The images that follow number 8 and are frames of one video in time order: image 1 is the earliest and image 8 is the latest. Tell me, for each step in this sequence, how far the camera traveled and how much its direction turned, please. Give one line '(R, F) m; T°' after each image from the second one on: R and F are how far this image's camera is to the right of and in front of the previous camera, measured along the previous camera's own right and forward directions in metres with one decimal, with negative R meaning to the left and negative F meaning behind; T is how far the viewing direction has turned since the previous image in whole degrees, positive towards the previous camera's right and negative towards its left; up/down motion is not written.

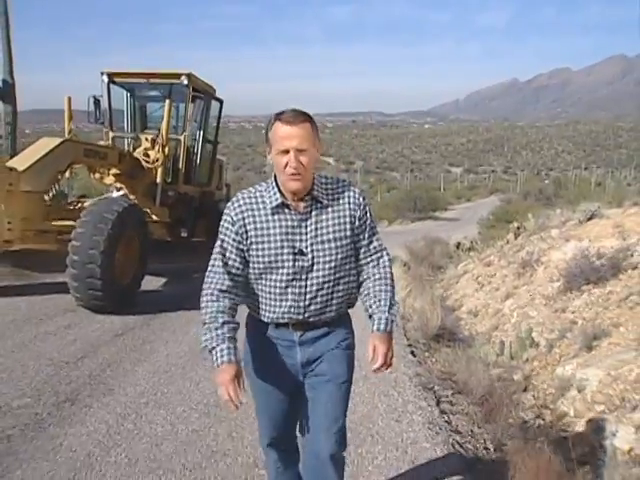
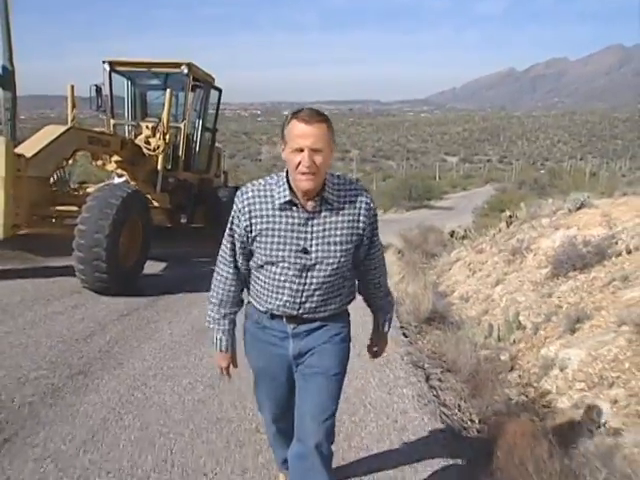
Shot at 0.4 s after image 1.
(0.0, -0.4) m; 0°
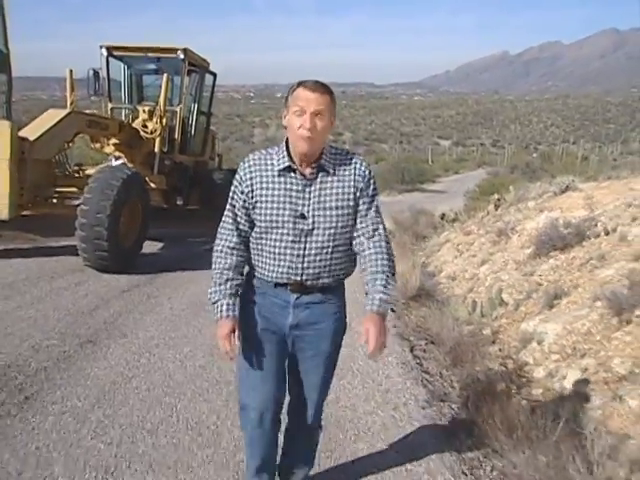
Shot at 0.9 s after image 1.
(0.0, -0.5) m; +1°
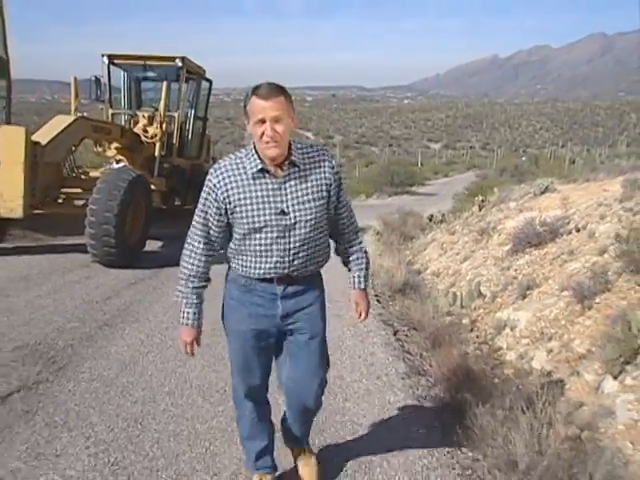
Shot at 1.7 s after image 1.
(0.0, -0.8) m; +1°
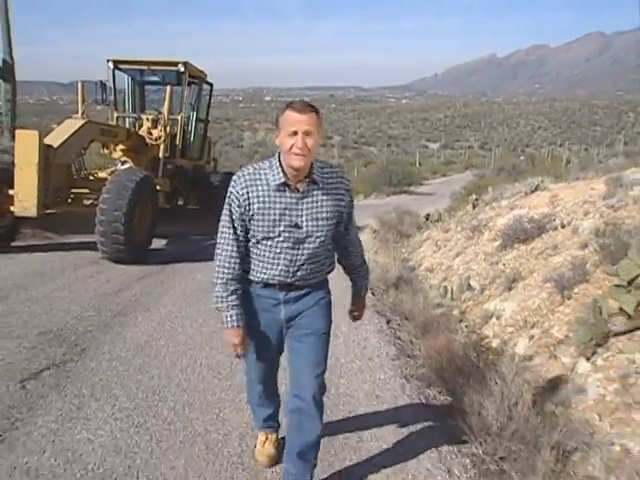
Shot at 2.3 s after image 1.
(0.0, -0.6) m; 0°
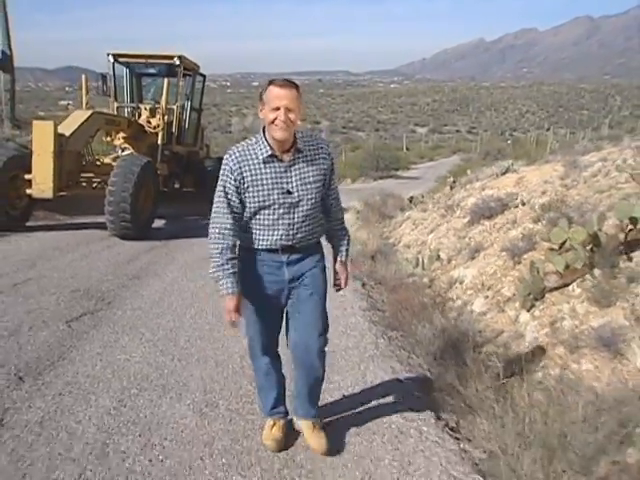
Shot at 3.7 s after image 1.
(+0.1, -1.5) m; +1°
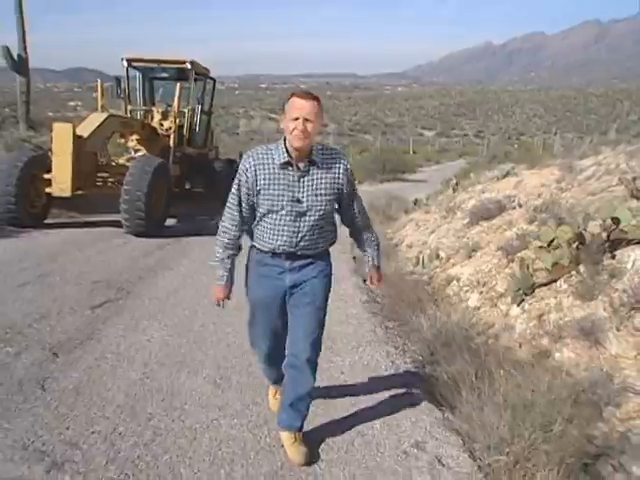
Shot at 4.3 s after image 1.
(0.0, -0.6) m; -1°
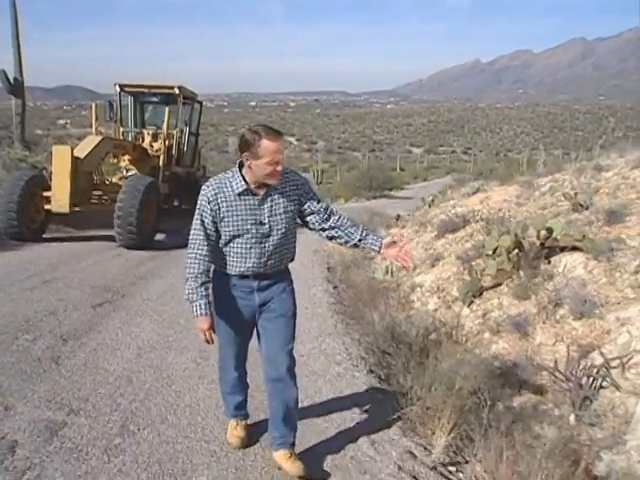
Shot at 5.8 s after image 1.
(+0.3, -1.3) m; +1°
